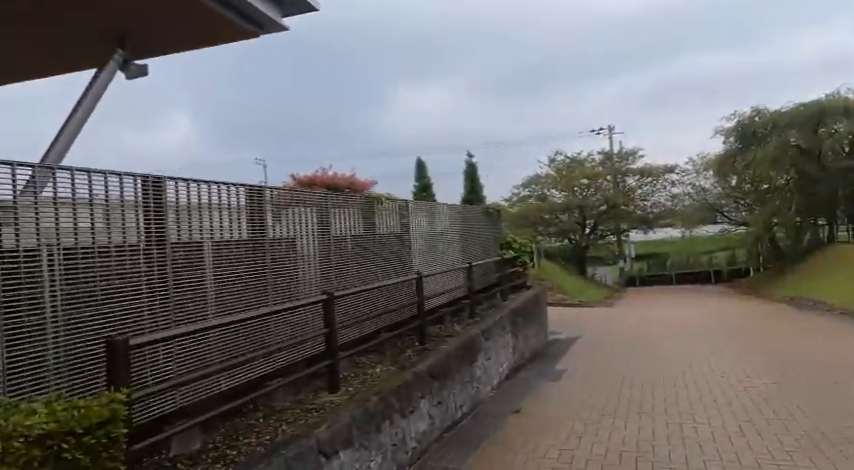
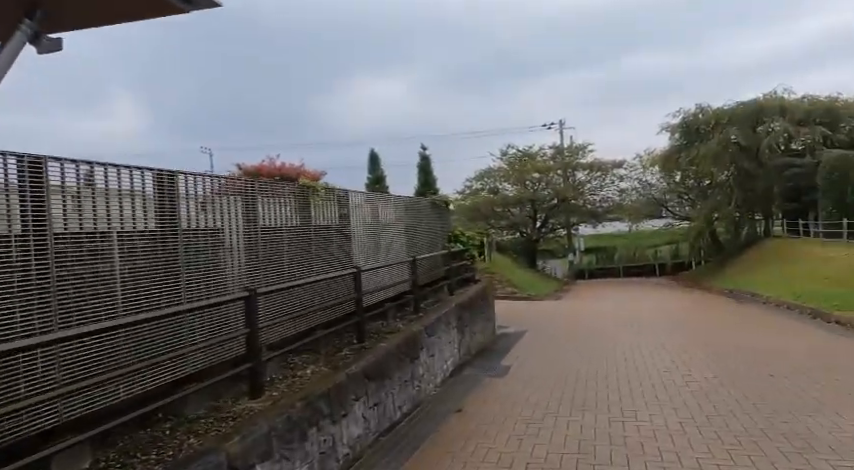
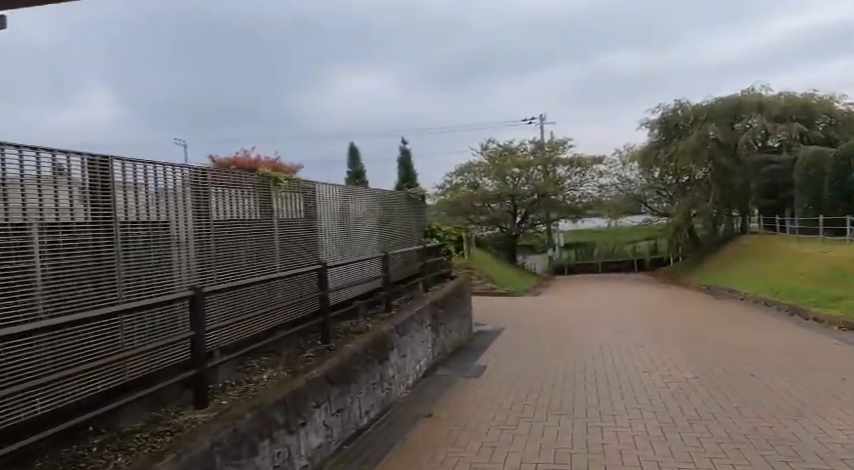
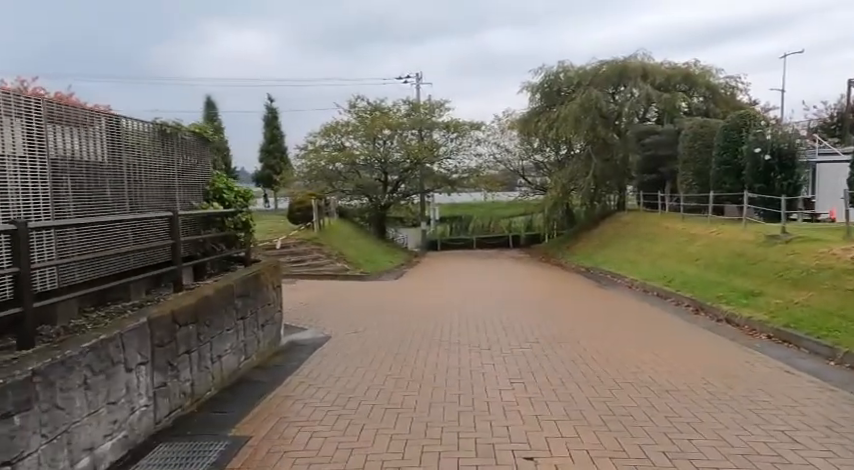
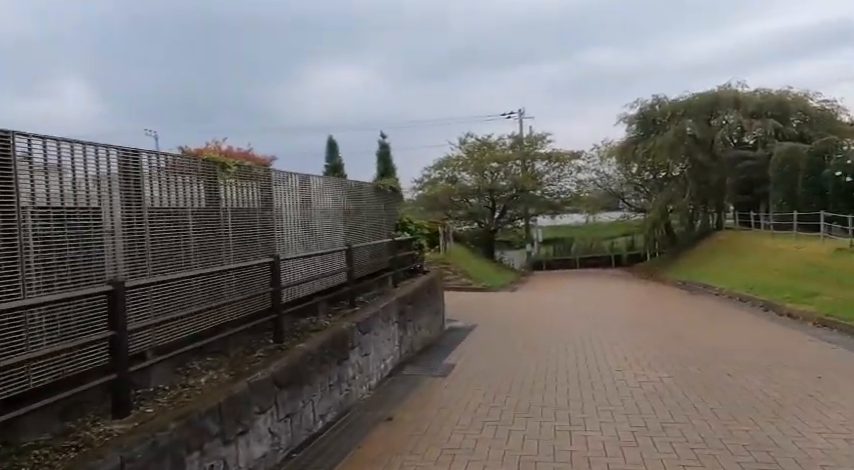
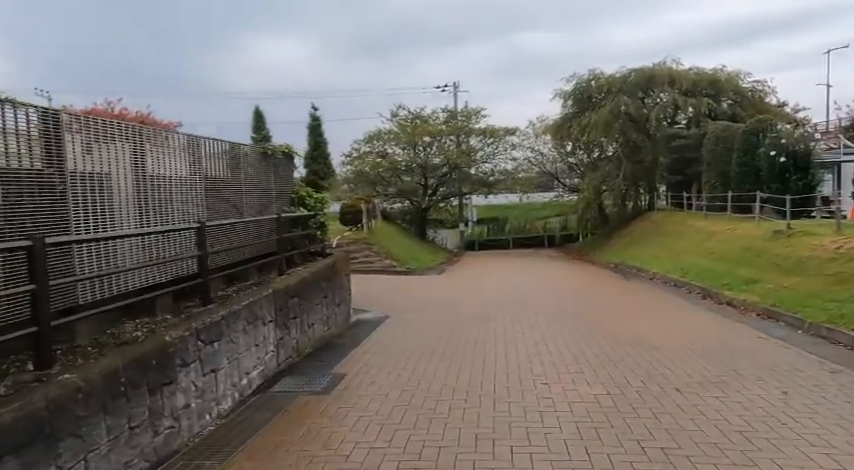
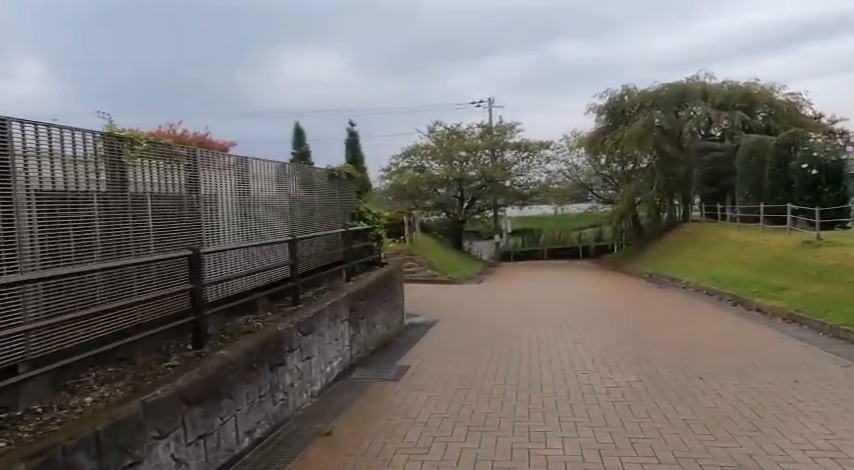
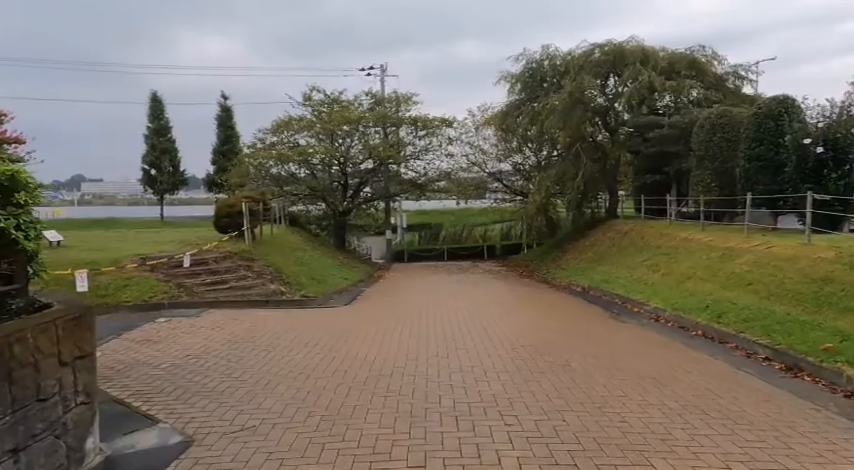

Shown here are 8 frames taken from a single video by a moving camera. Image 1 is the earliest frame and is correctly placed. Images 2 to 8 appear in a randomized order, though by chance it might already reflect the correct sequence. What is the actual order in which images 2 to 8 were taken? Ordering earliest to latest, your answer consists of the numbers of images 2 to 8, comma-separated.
2, 3, 5, 7, 6, 4, 8
